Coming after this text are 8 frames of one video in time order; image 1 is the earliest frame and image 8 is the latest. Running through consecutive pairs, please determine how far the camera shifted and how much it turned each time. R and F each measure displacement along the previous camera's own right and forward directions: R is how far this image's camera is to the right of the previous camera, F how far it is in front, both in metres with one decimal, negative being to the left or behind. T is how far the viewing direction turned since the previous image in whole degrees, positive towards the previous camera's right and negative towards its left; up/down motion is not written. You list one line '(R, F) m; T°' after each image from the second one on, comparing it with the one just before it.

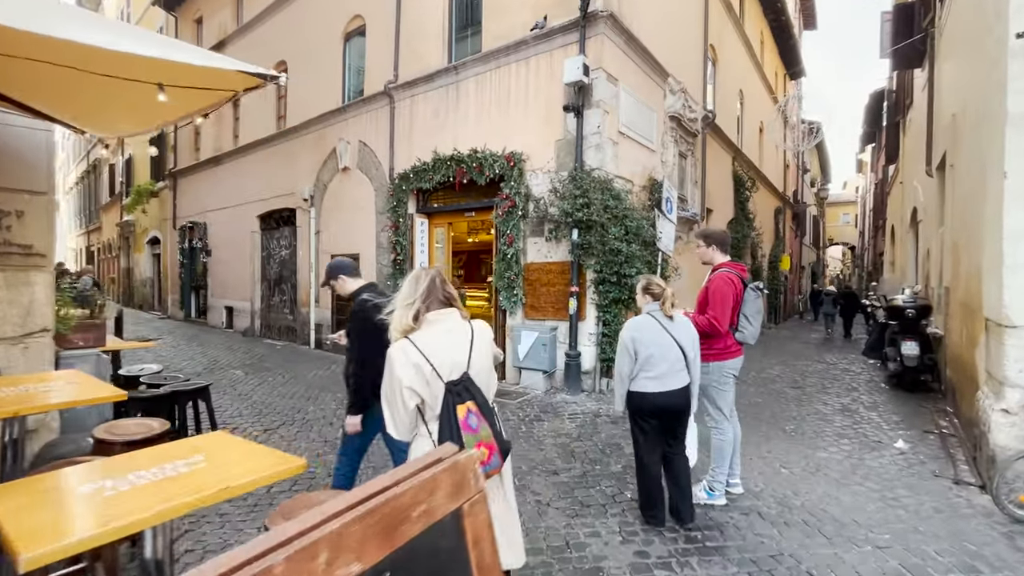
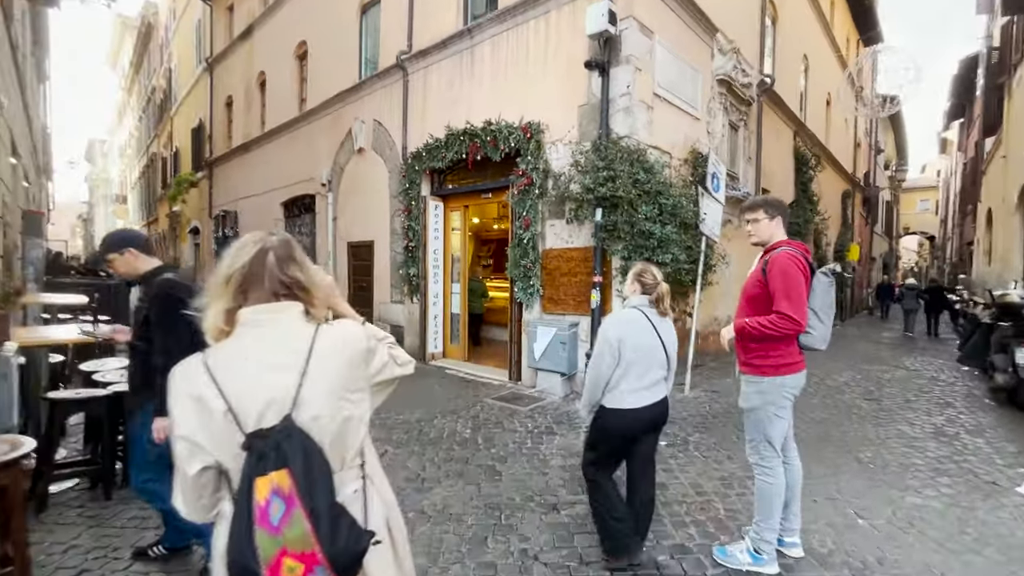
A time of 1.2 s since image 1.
(+0.4, +0.9) m; -6°
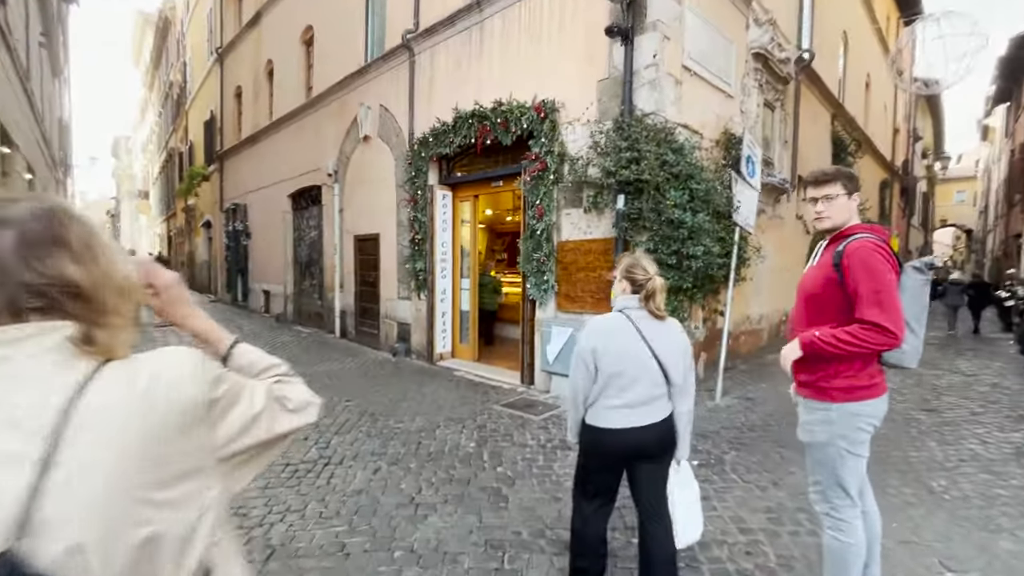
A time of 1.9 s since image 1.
(+0.1, +0.6) m; -2°
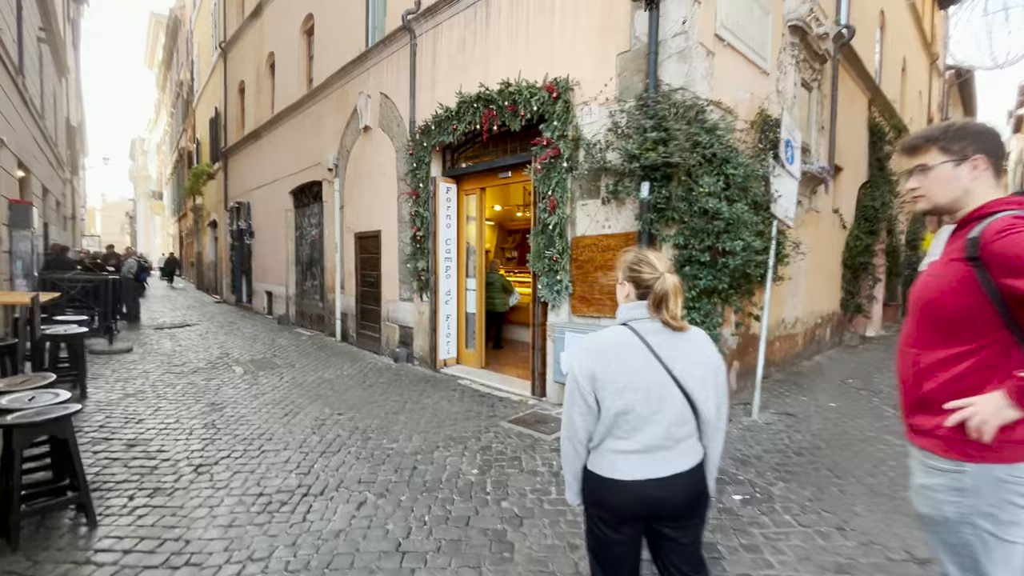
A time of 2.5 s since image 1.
(0.0, +0.6) m; -1°
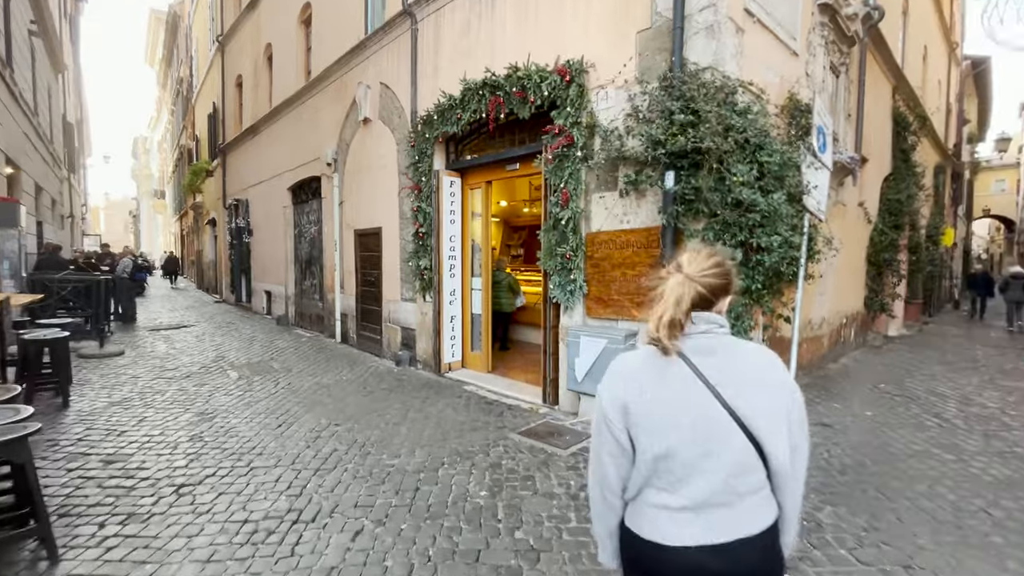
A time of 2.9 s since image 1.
(-0.1, +0.4) m; 0°
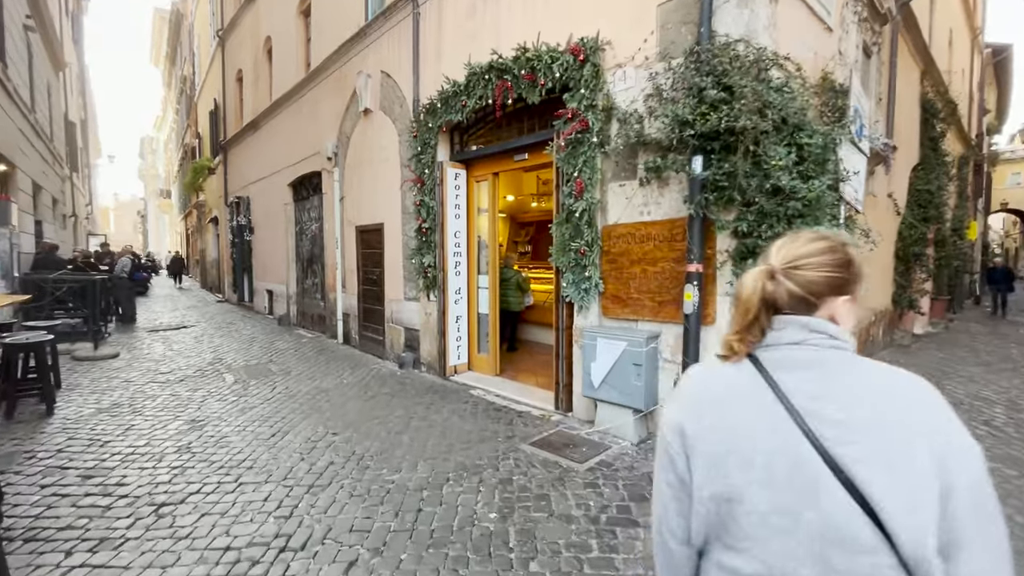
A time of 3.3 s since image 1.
(0.0, +0.4) m; -1°
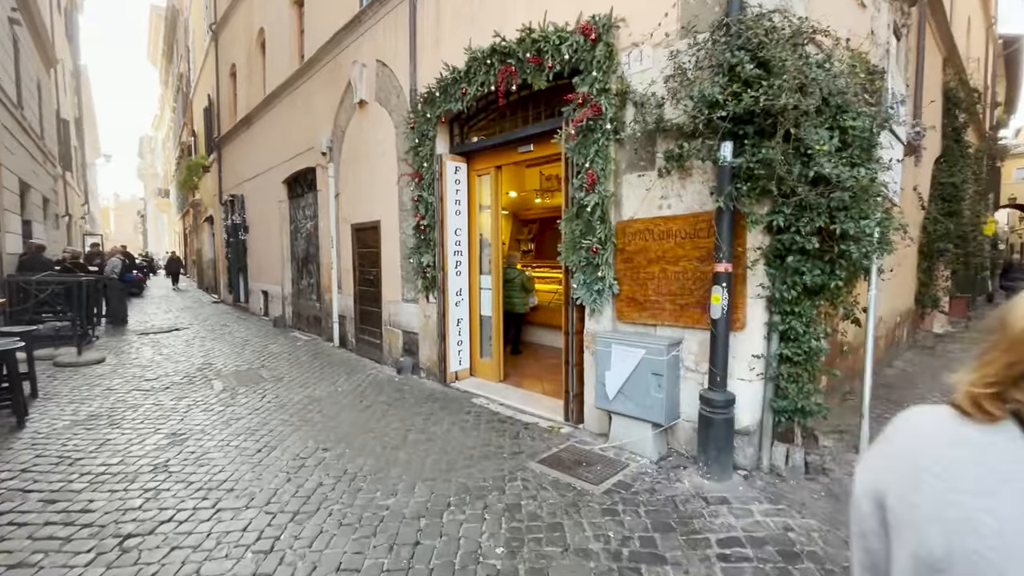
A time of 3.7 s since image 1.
(0.0, +0.4) m; 0°
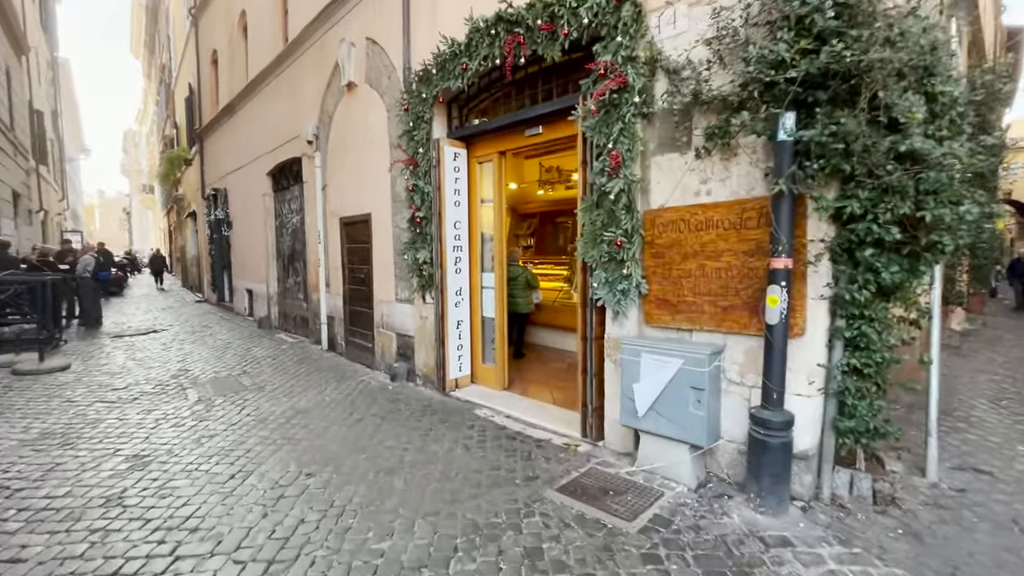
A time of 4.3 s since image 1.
(-0.2, +0.6) m; +1°
